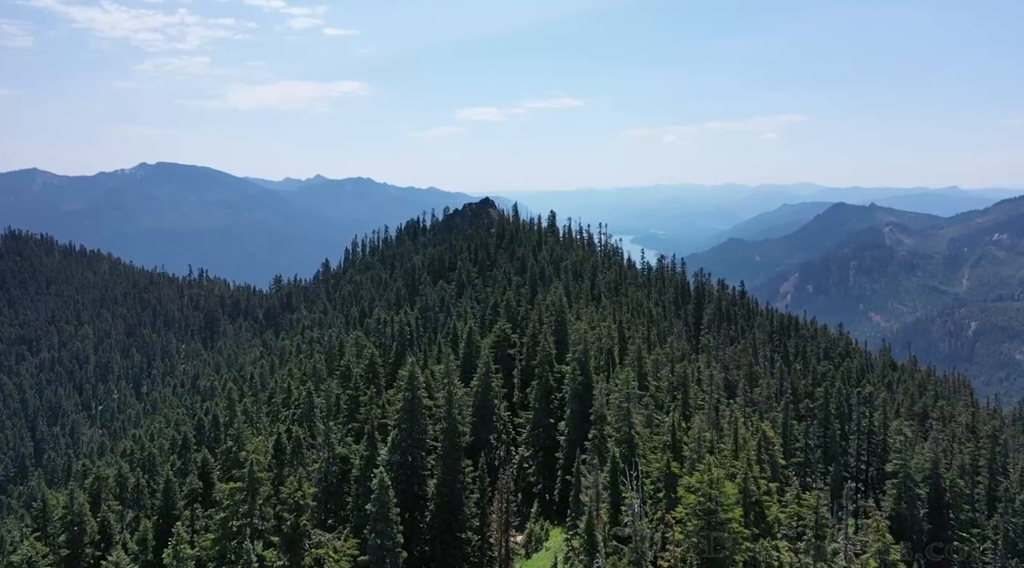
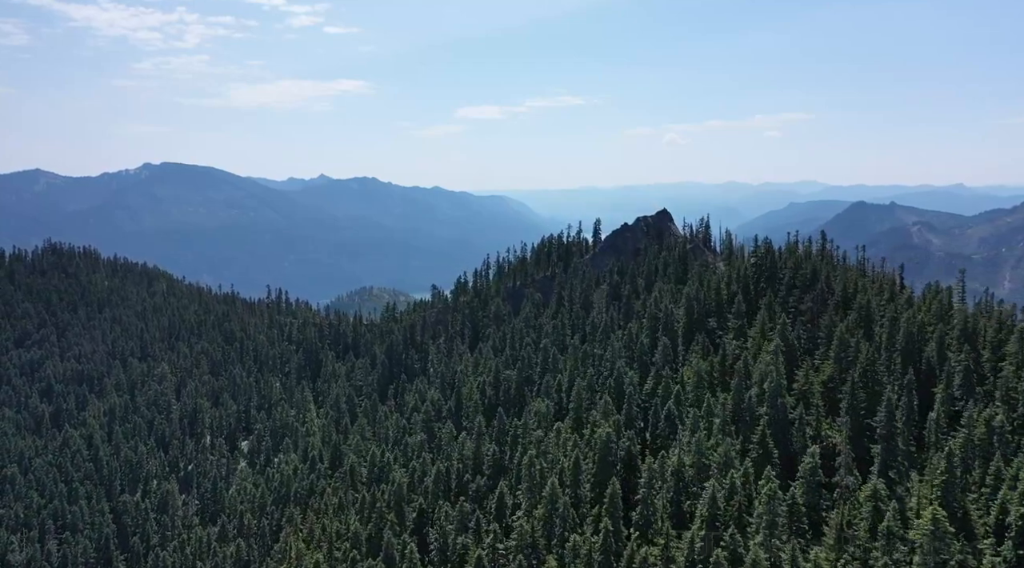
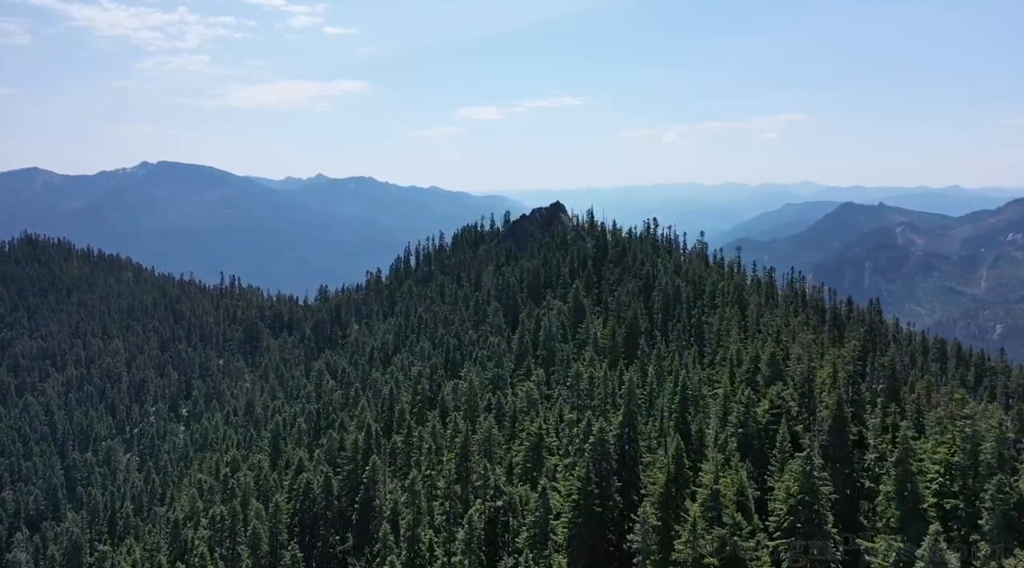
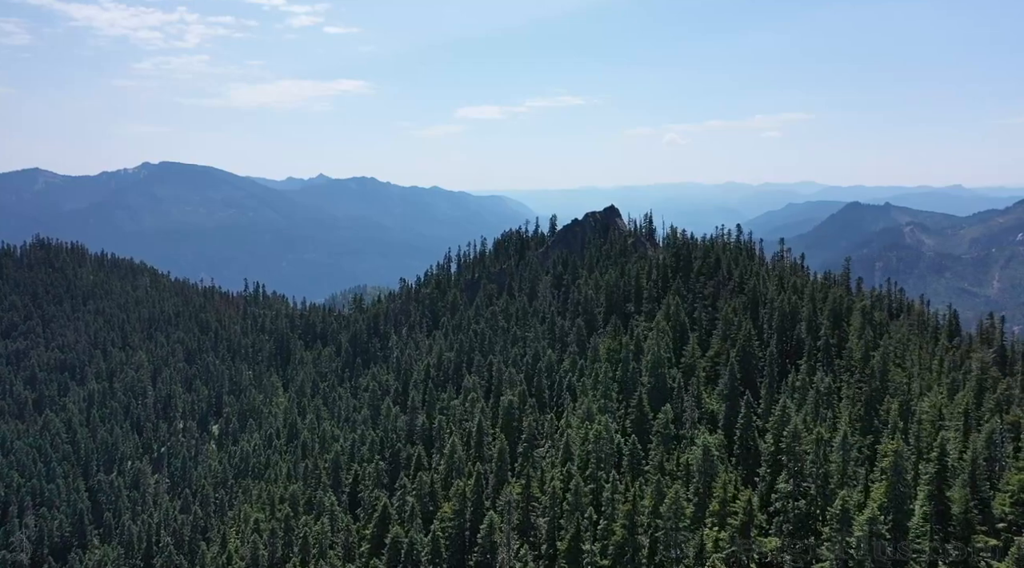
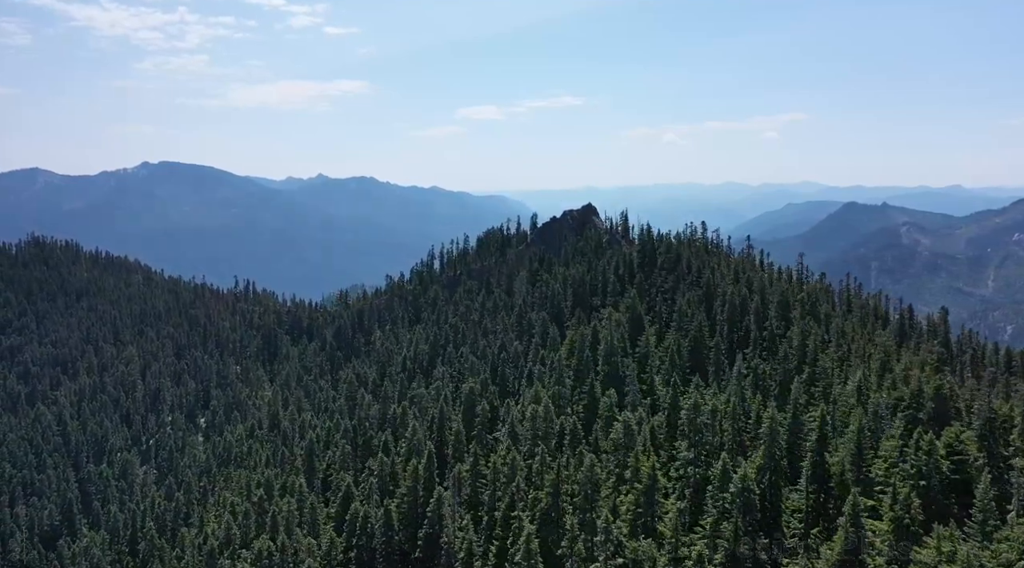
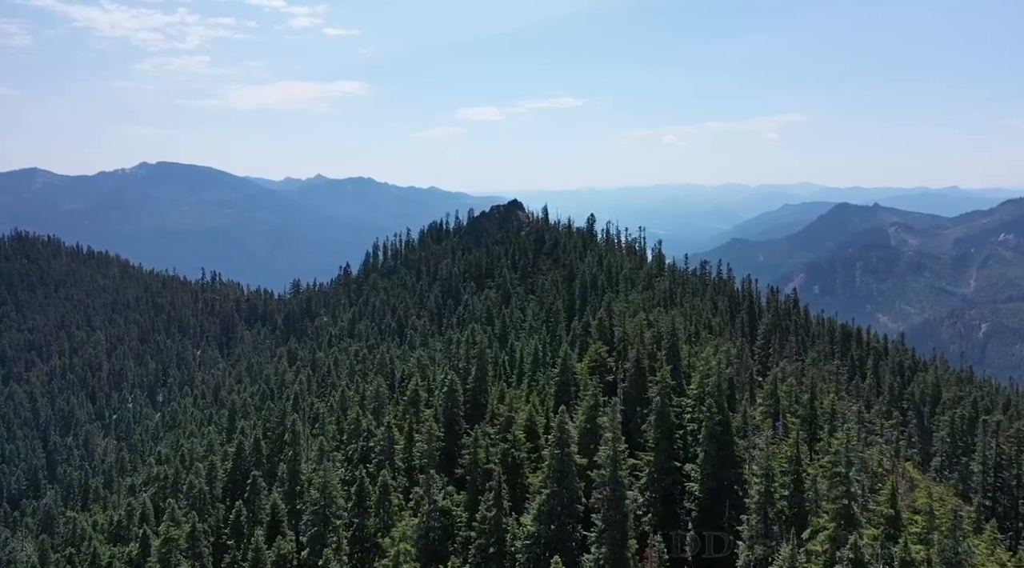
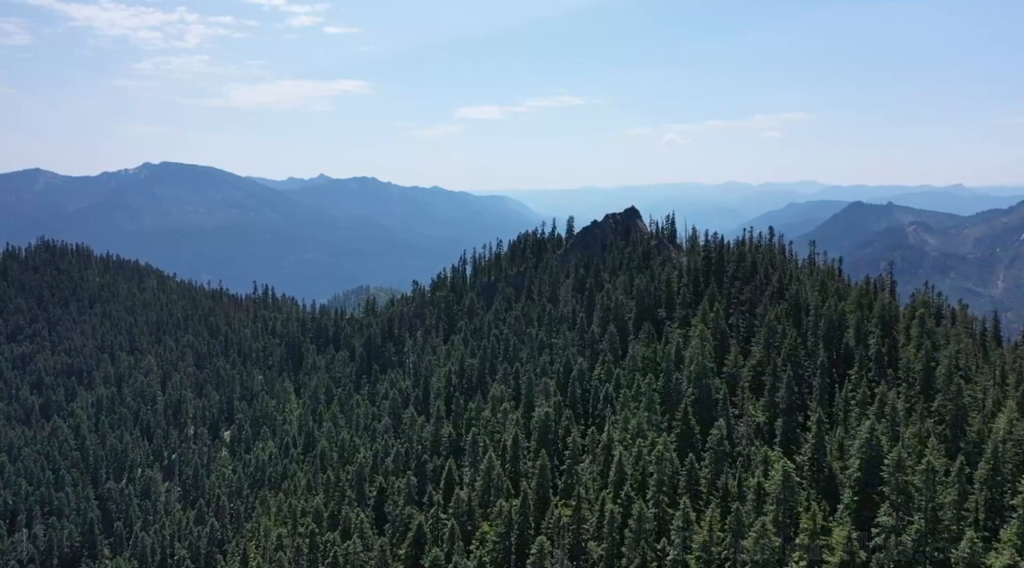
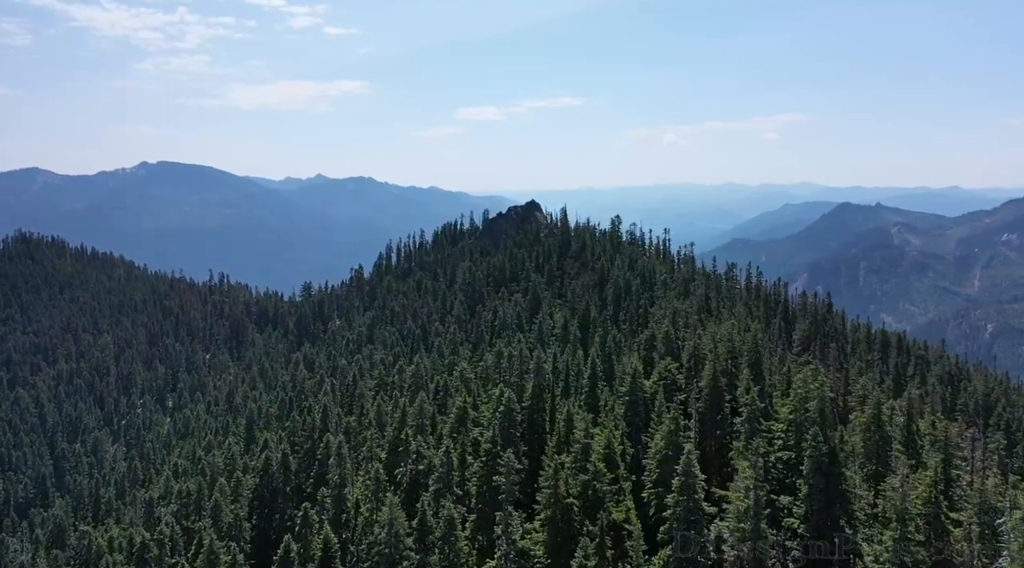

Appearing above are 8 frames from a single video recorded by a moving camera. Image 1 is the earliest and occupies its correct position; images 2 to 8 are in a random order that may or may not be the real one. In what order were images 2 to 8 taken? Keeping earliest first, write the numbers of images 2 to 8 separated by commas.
6, 8, 3, 5, 4, 7, 2
